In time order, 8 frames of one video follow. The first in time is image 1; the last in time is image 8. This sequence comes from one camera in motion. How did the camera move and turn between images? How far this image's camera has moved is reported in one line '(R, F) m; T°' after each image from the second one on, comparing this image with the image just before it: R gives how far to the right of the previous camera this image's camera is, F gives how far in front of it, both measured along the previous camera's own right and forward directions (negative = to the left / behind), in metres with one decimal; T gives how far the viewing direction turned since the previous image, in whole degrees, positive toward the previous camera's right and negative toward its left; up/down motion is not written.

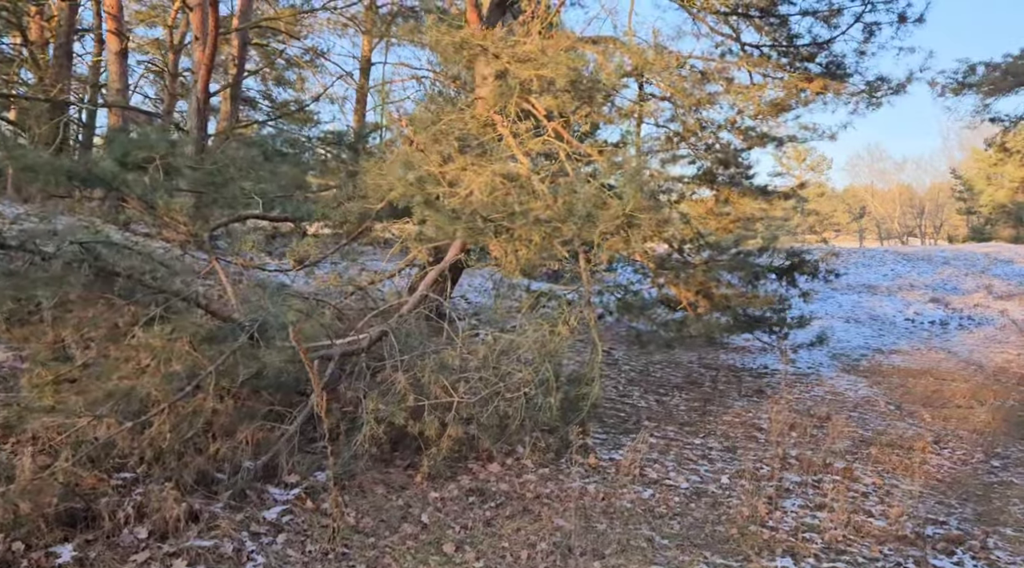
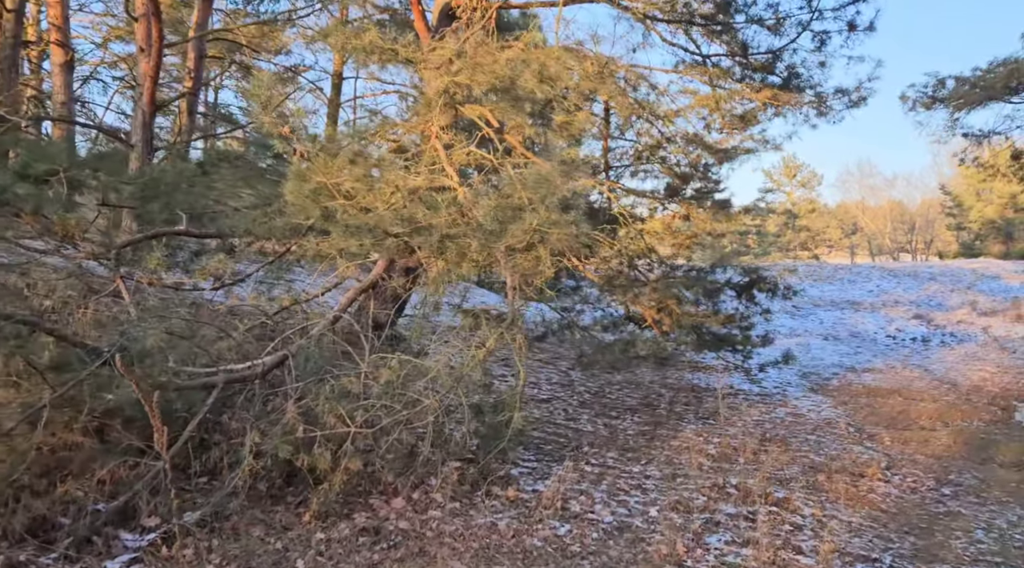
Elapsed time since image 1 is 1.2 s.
(+0.6, +0.4) m; 0°
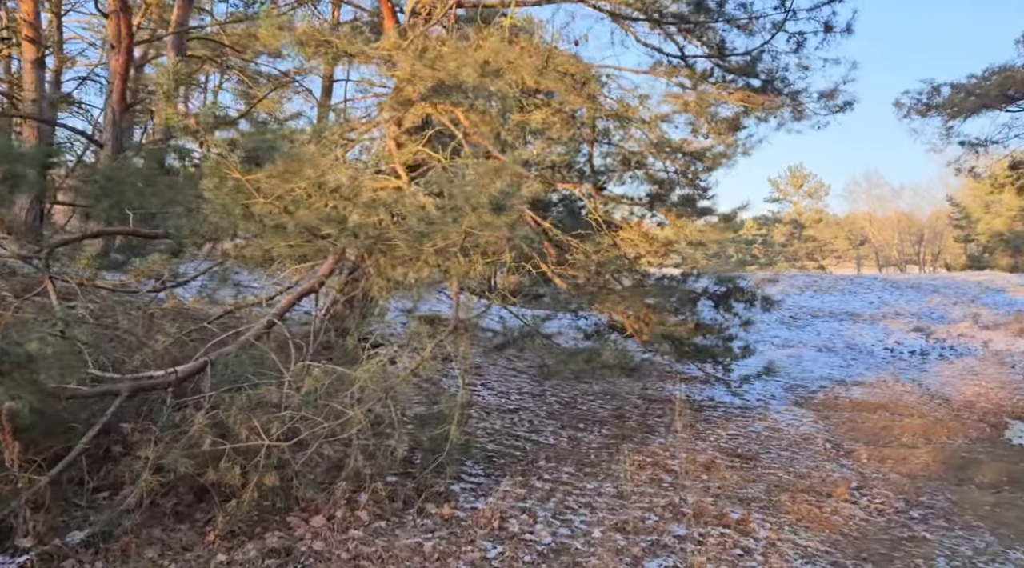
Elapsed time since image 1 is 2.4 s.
(+0.5, +0.3) m; 0°
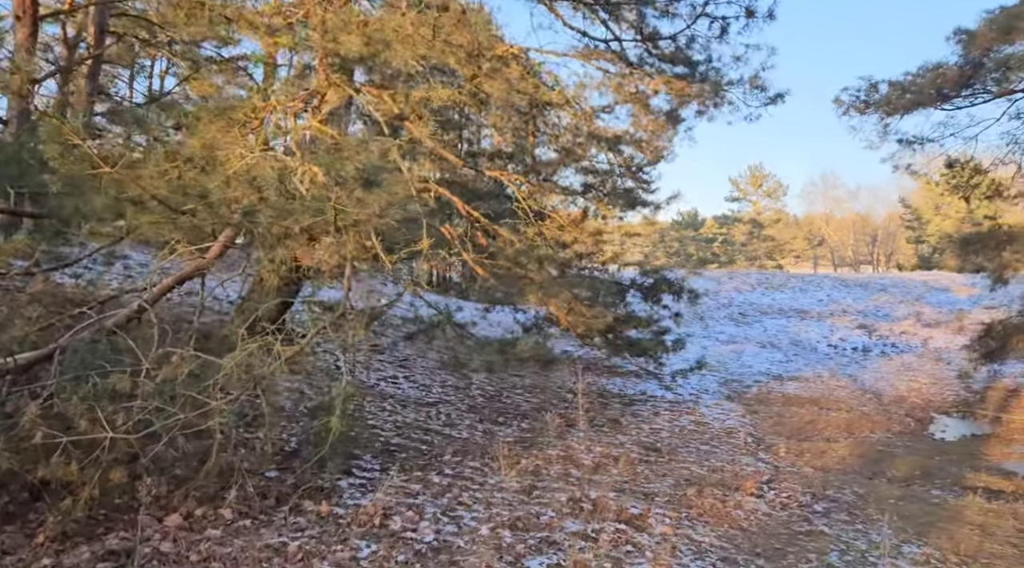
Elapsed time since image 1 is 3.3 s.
(+0.5, +0.2) m; +3°
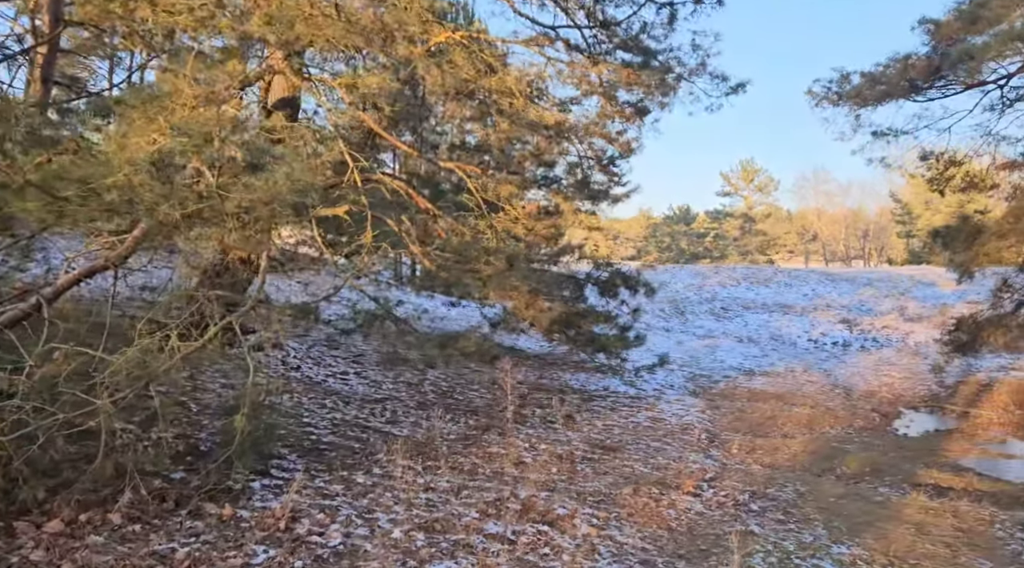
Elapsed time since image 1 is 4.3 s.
(+0.5, +0.2) m; 0°
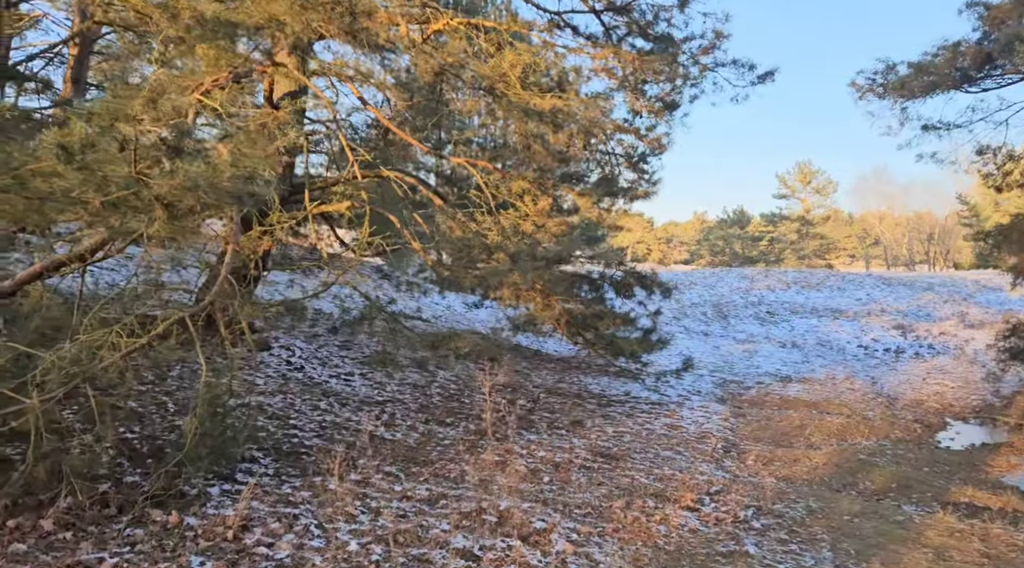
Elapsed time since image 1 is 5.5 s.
(+0.5, +0.4) m; -4°
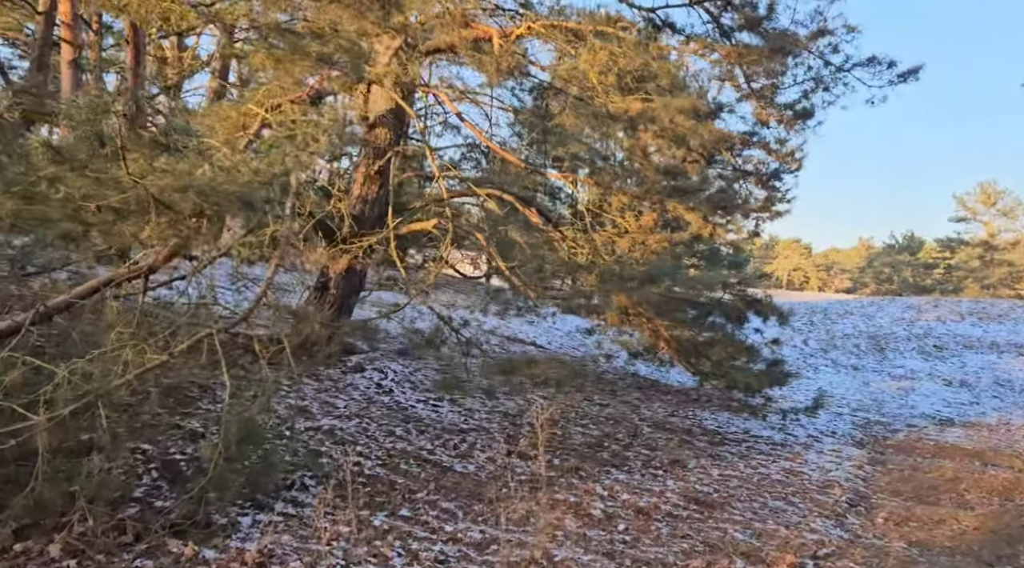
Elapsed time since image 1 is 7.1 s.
(+0.6, +0.7) m; -11°
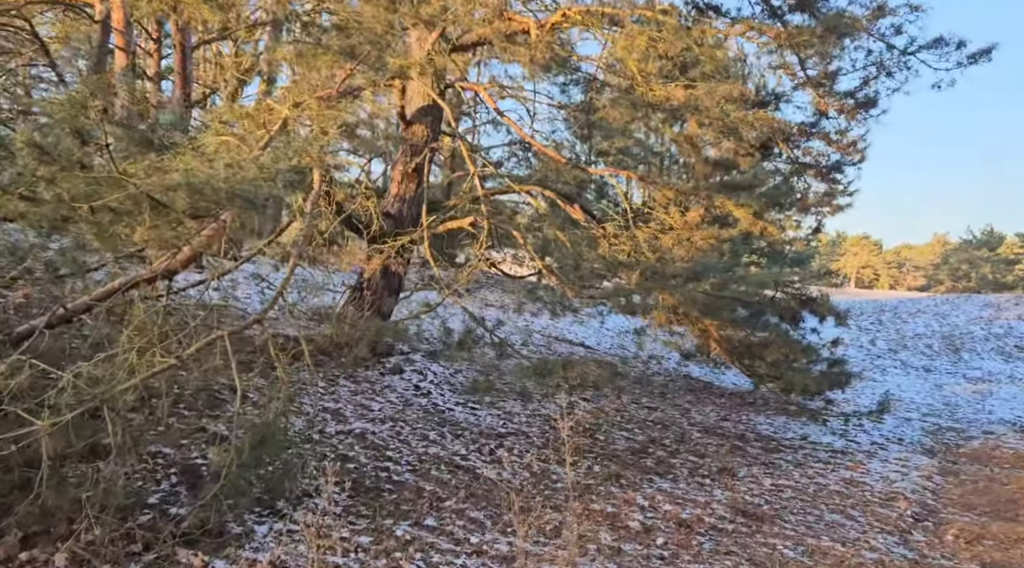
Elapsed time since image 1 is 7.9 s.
(+0.2, +0.3) m; -4°
